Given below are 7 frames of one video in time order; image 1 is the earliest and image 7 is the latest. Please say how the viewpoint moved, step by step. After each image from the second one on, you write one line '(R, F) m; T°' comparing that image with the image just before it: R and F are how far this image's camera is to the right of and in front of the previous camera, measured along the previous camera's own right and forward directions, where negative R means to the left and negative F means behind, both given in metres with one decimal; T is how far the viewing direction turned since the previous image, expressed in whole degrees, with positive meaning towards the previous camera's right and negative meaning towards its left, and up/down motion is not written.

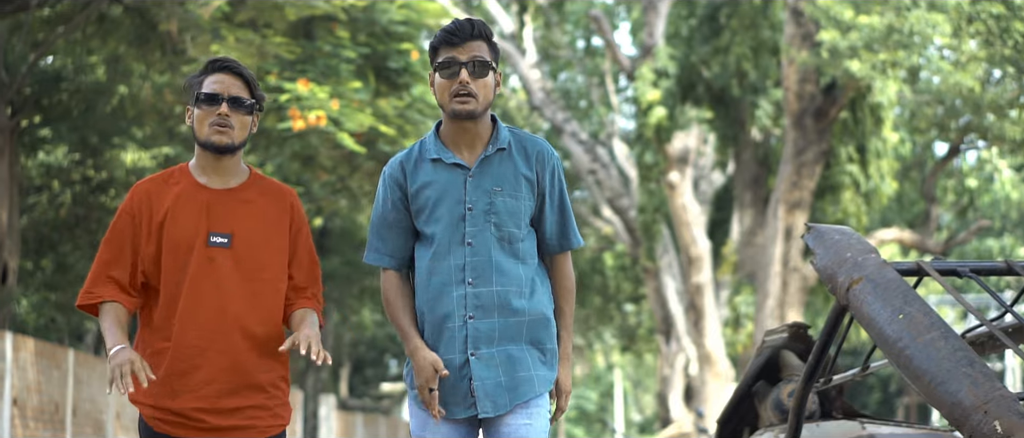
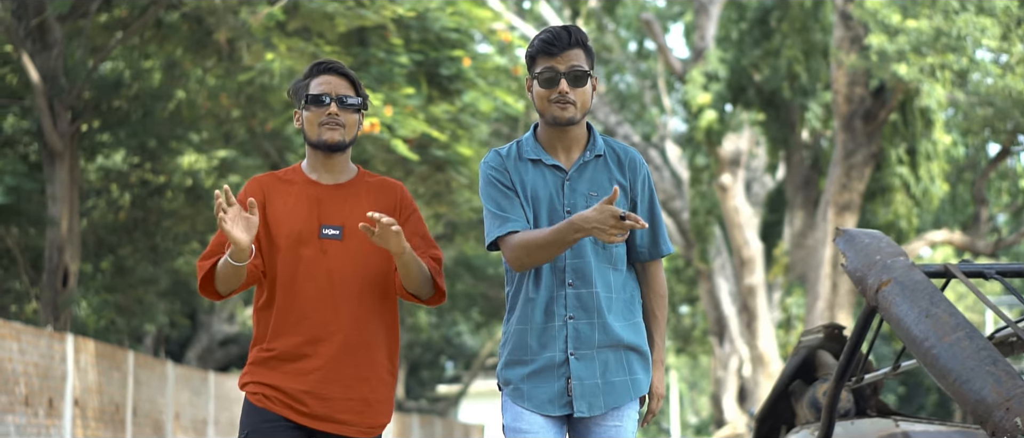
(+0.1, -0.2) m; -2°
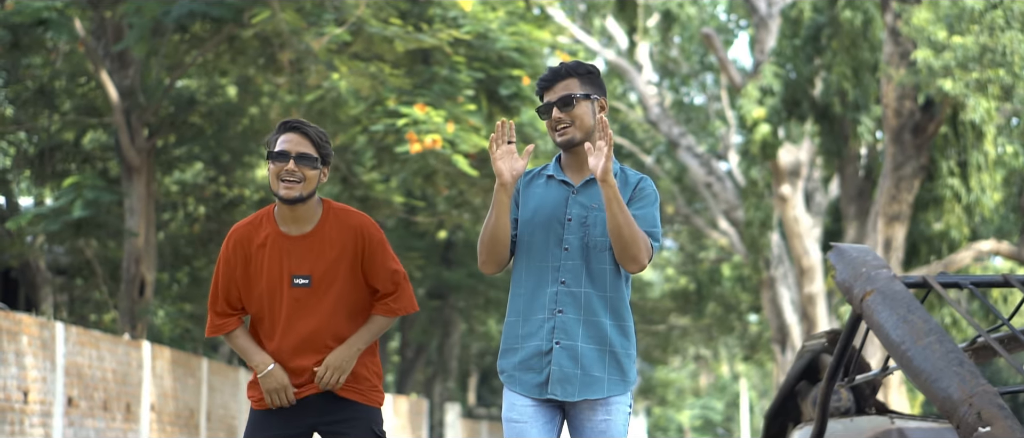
(+0.2, -0.5) m; -3°
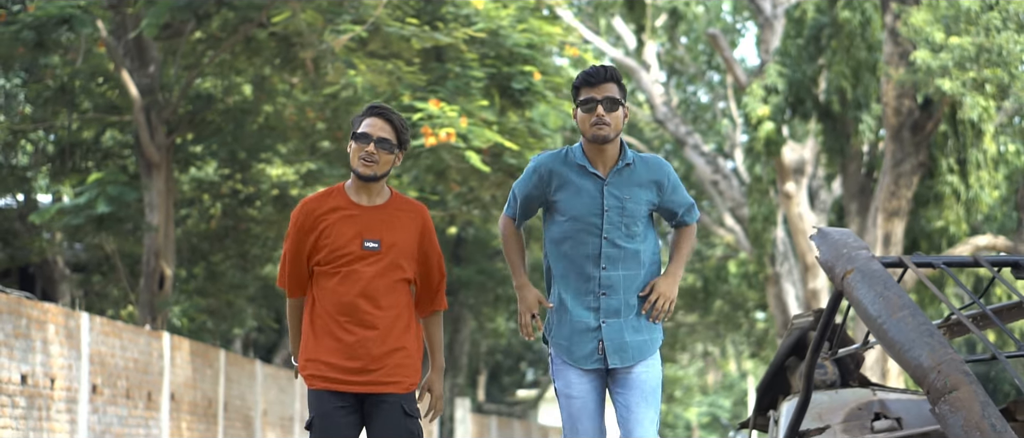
(0.0, -0.5) m; 0°
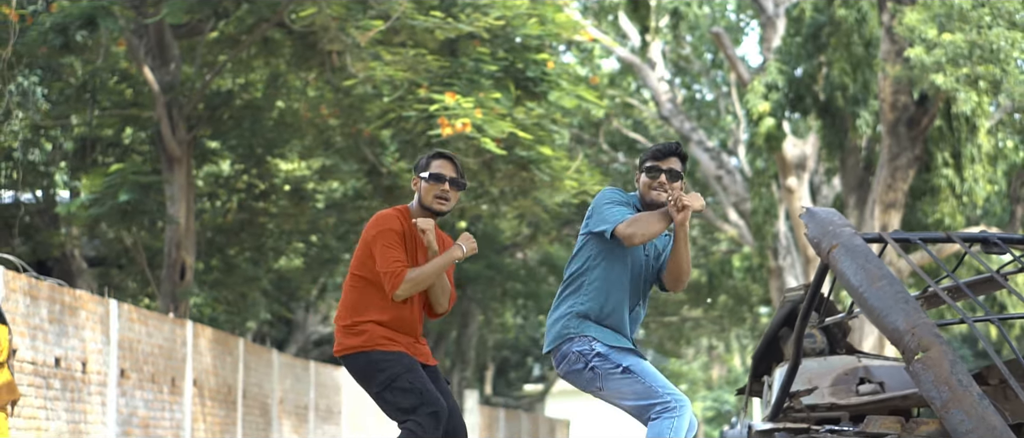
(-0.1, -0.6) m; 0°
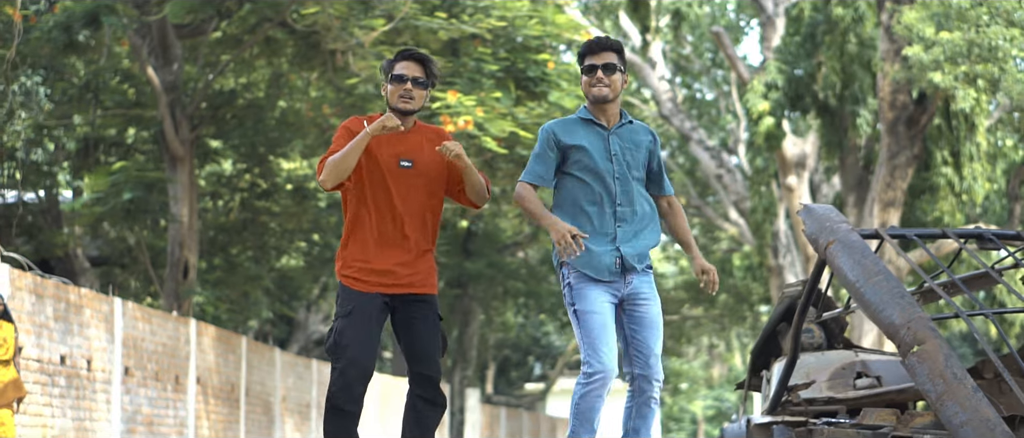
(0.0, -0.1) m; 0°
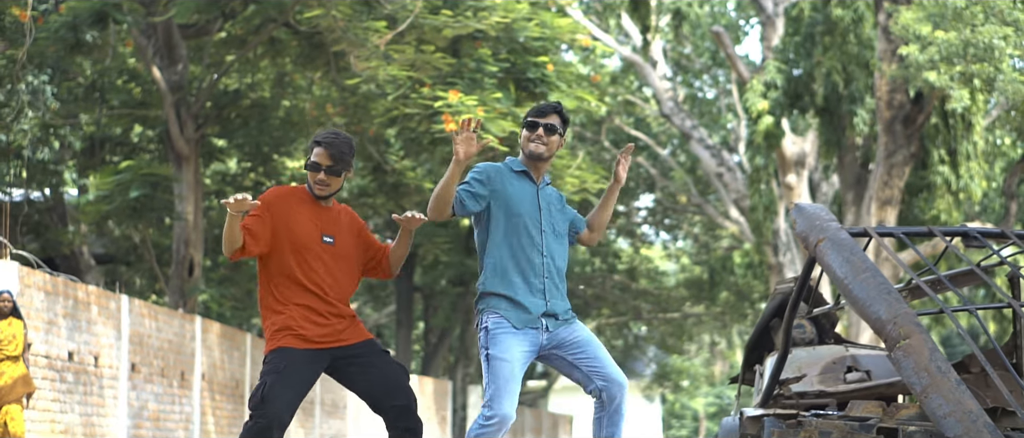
(0.0, -0.2) m; 0°
